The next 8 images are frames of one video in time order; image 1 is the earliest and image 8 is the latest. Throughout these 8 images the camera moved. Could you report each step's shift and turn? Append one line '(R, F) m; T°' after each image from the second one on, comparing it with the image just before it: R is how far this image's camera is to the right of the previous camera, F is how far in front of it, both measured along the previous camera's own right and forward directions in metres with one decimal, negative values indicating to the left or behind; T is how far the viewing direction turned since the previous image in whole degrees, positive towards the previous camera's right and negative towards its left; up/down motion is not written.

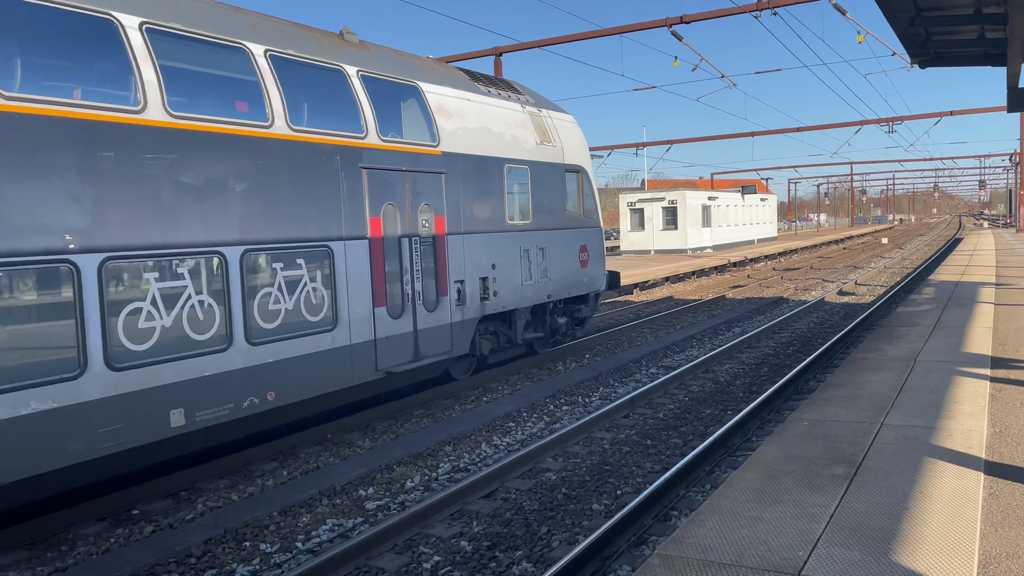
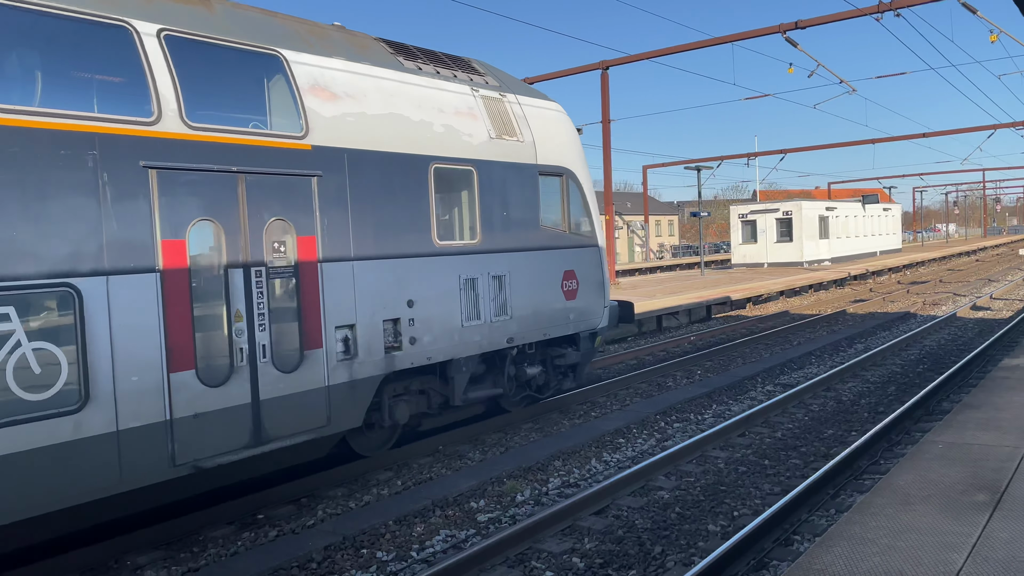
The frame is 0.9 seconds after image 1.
(+0.8, +1.3) m; -7°
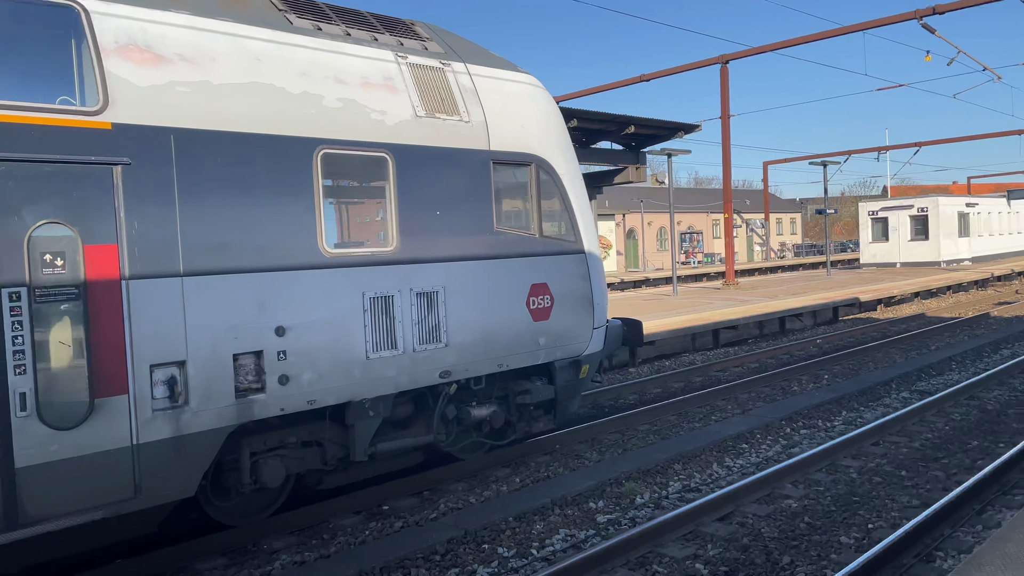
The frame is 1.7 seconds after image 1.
(+1.1, +1.5) m; -8°
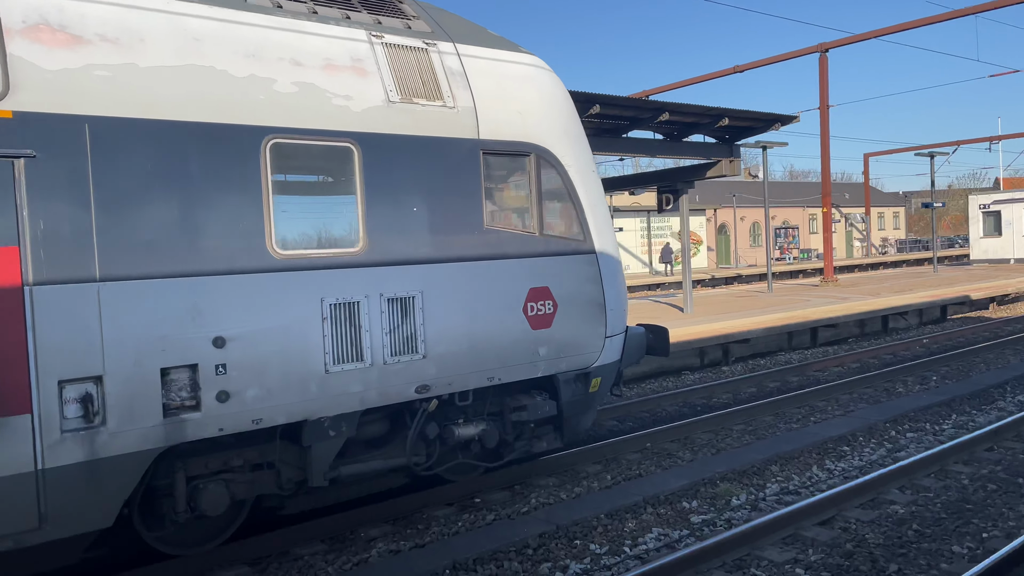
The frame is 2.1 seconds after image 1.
(+0.5, +0.6) m; -6°
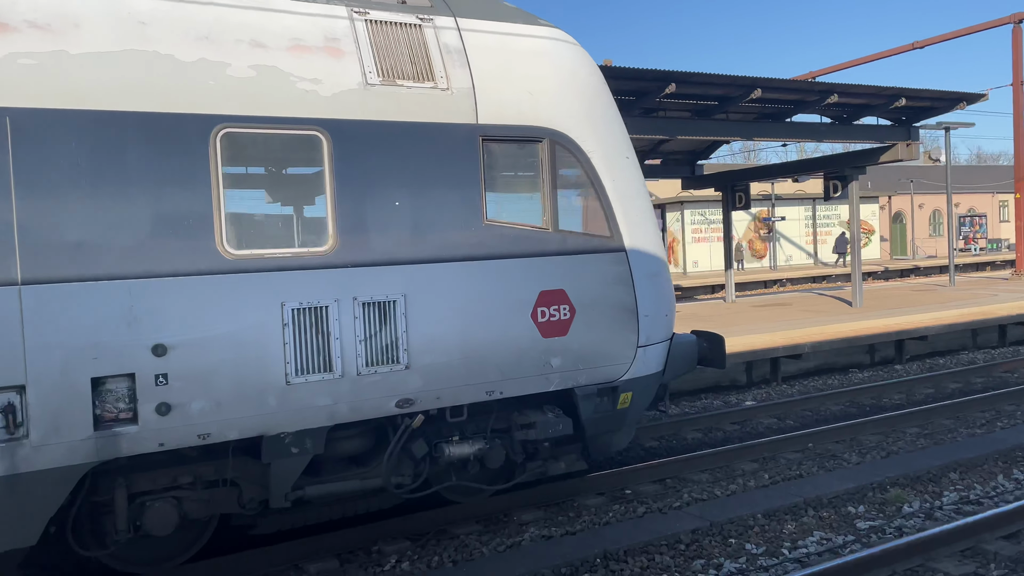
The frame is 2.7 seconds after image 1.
(+0.8, +0.6) m; -10°
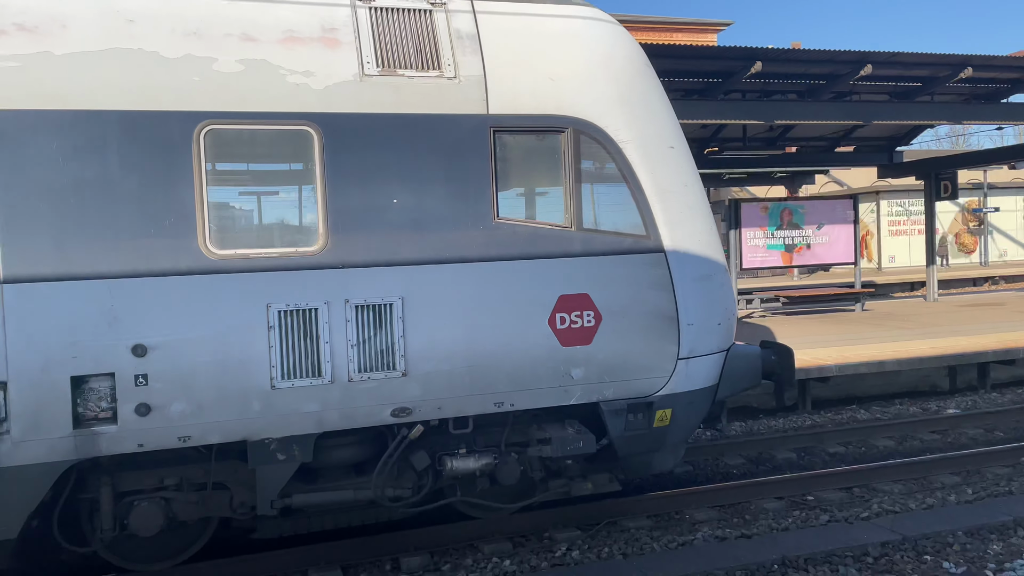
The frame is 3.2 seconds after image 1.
(+0.8, +0.4) m; -12°
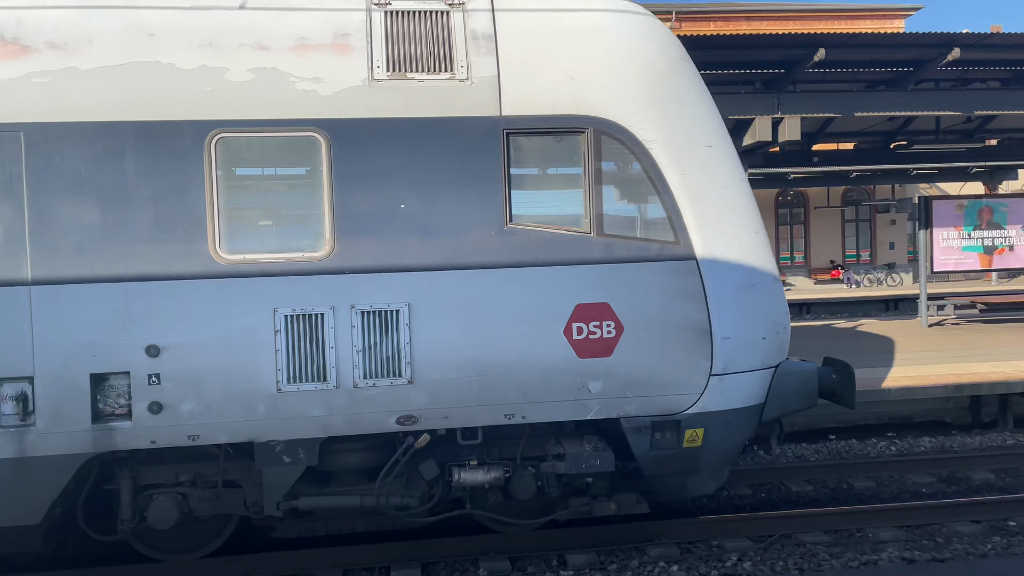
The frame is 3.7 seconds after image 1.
(+0.7, +0.2) m; -11°
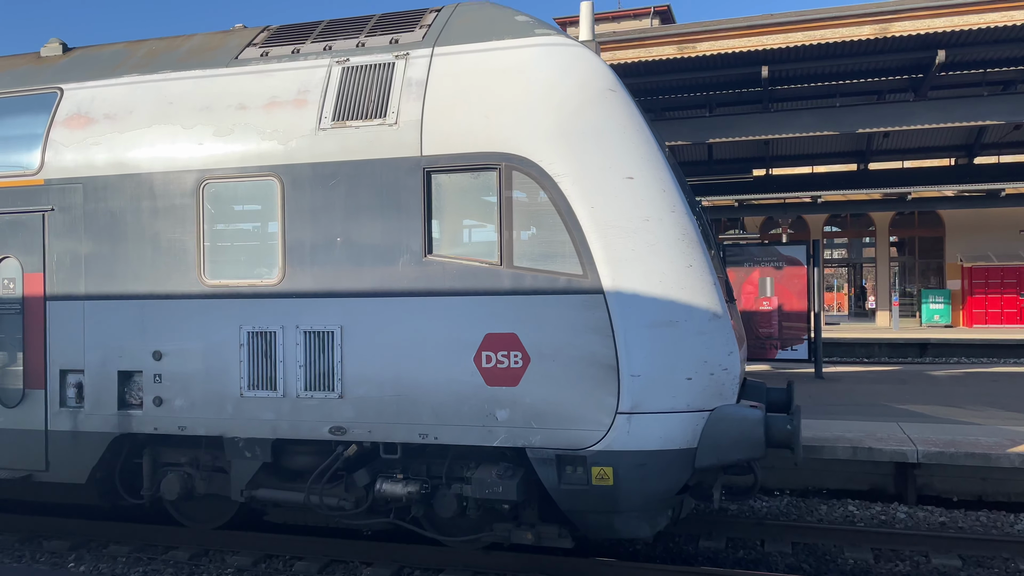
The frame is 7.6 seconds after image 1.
(+2.1, +0.3) m; -25°
